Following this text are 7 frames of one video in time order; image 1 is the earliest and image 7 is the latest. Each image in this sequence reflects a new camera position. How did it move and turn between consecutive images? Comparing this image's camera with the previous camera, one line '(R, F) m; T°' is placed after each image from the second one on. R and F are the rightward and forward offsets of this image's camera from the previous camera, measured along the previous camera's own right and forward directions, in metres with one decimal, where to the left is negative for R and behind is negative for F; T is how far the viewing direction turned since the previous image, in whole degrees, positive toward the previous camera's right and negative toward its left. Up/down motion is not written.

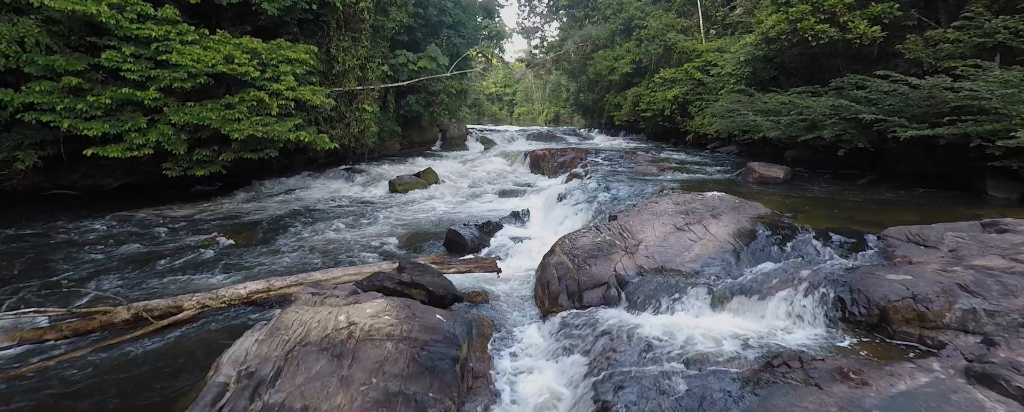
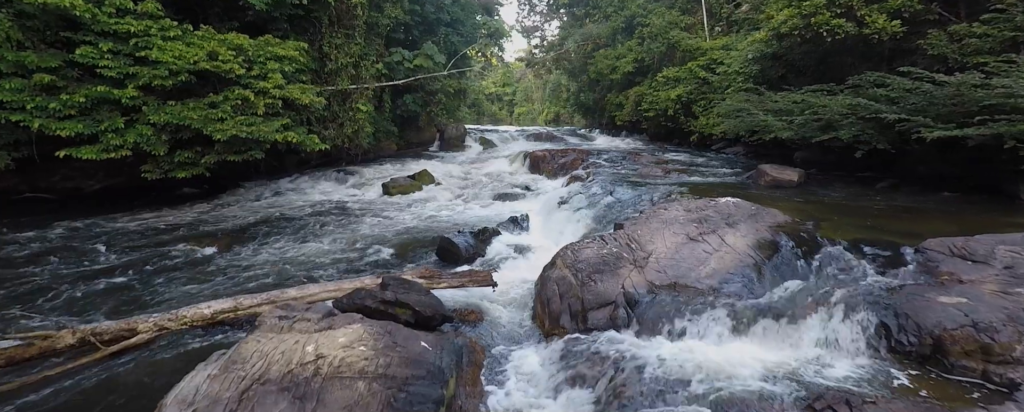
(0.0, +0.5) m; 0°
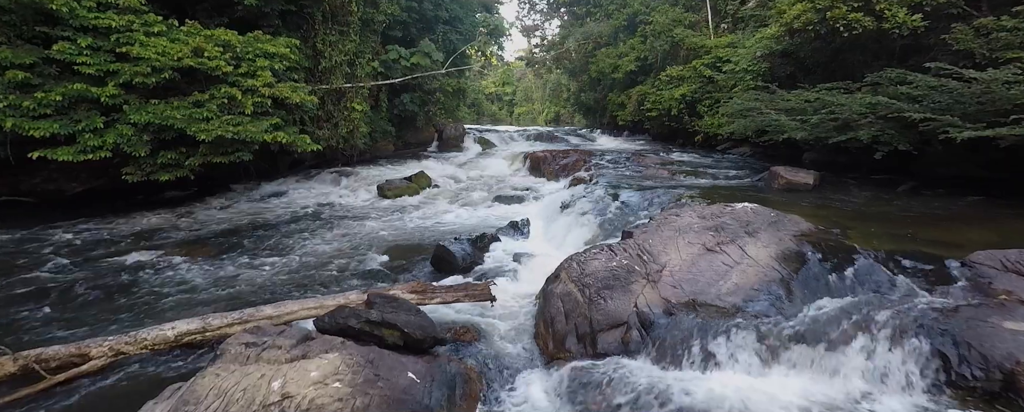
(0.0, +0.5) m; 0°
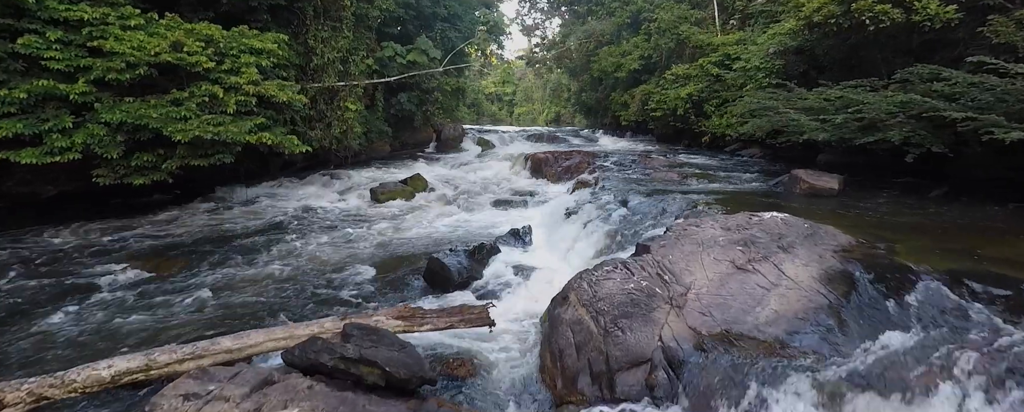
(0.0, +0.6) m; 0°
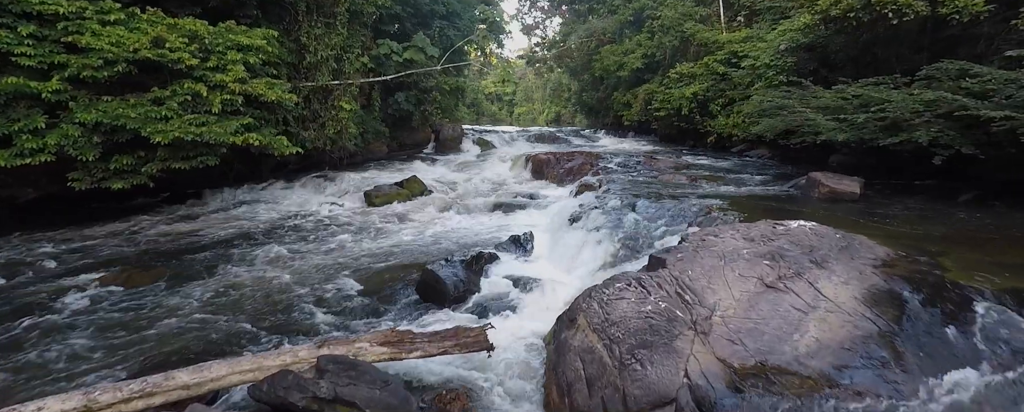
(0.0, +0.5) m; 0°
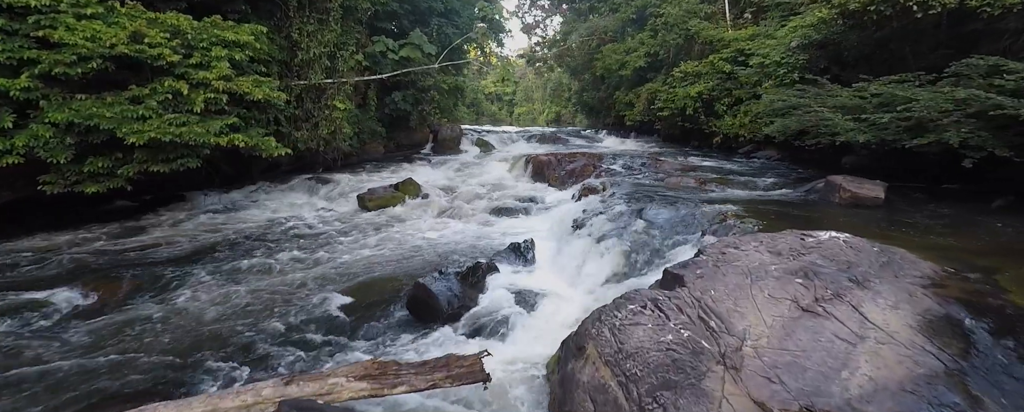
(0.0, +0.5) m; 0°
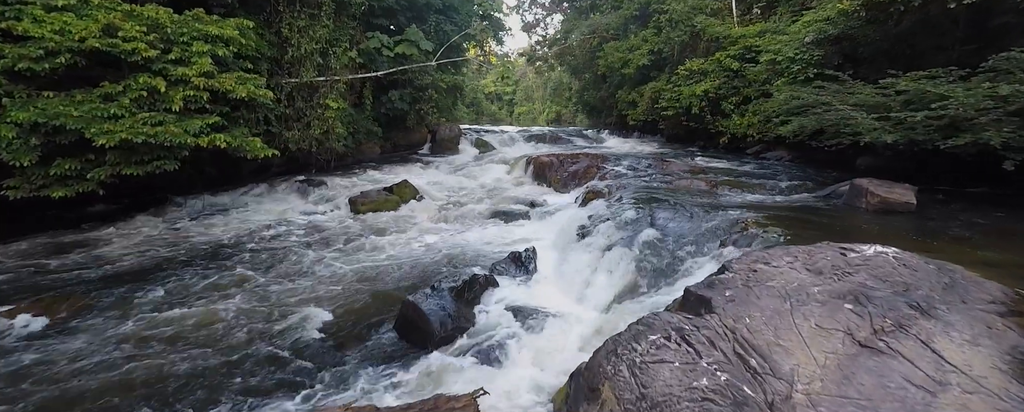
(0.0, +0.5) m; 0°
